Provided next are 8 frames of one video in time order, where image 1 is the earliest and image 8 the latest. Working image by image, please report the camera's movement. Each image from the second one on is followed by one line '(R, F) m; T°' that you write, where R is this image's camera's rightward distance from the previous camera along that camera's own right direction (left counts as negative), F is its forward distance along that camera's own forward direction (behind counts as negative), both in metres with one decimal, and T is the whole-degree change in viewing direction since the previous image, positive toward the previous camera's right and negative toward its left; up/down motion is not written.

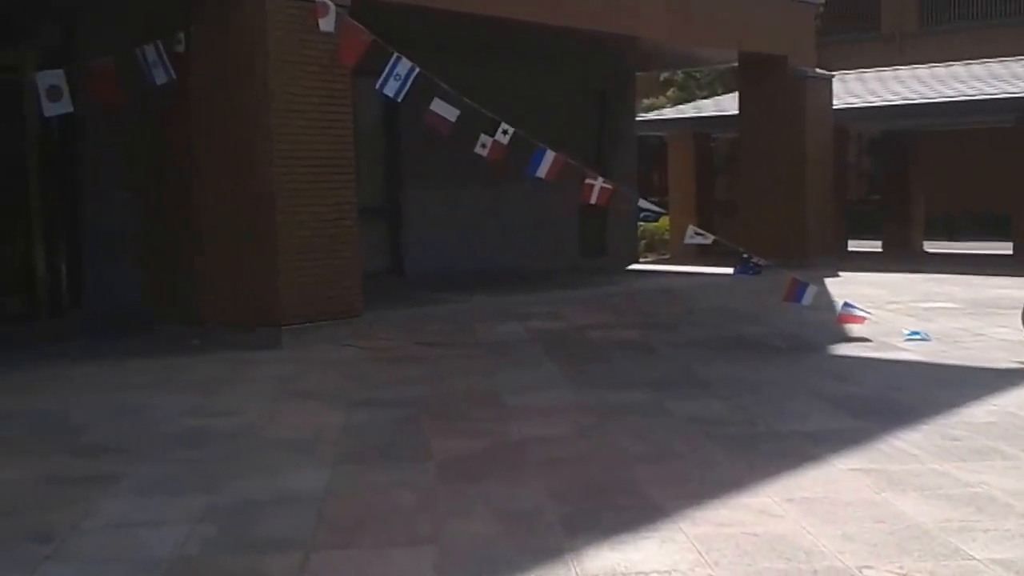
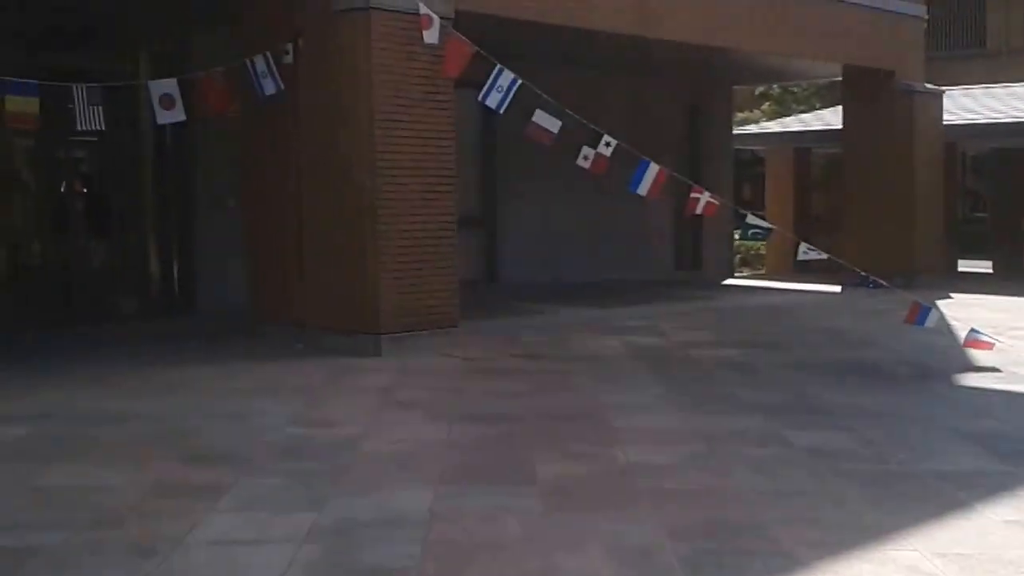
(-0.2, +0.3) m; -5°
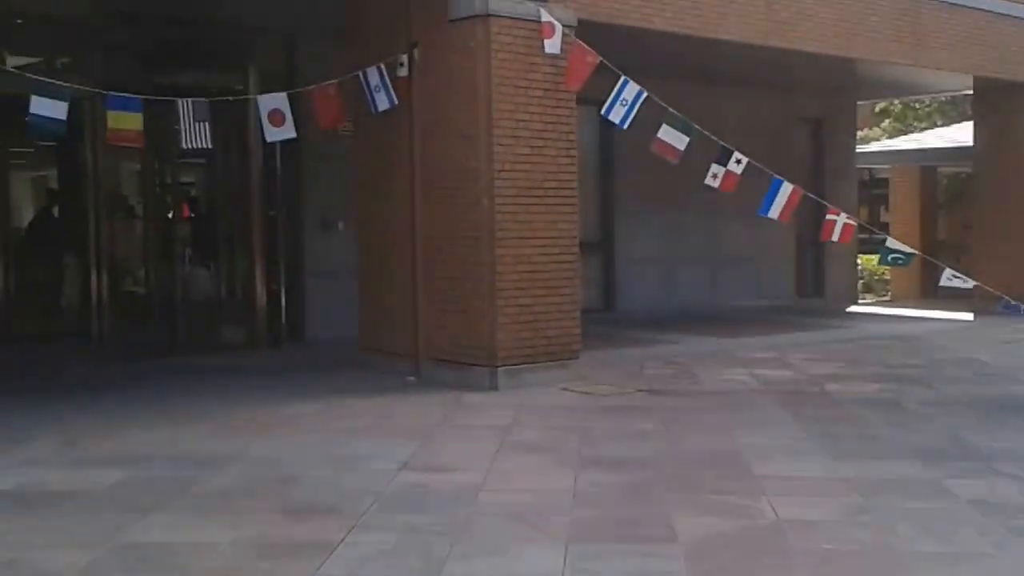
(-0.3, +0.7) m; -5°
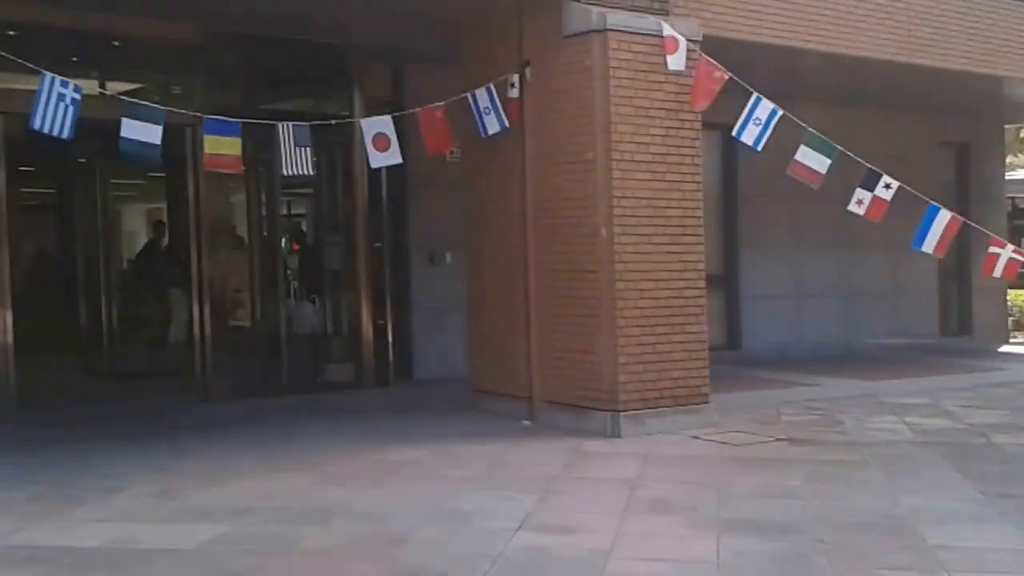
(-0.1, +0.7) m; -6°
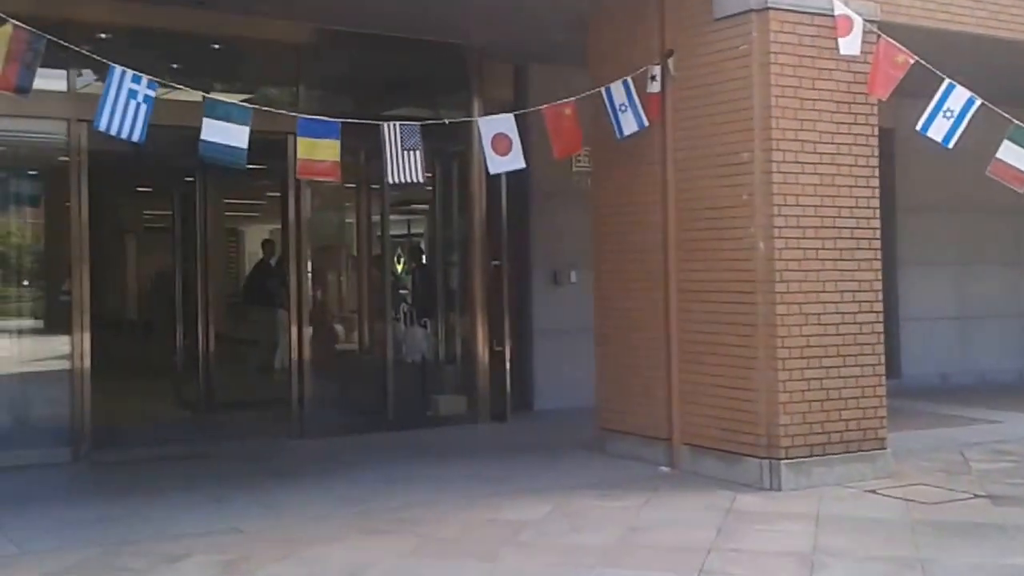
(-0.1, +1.1) m; -6°
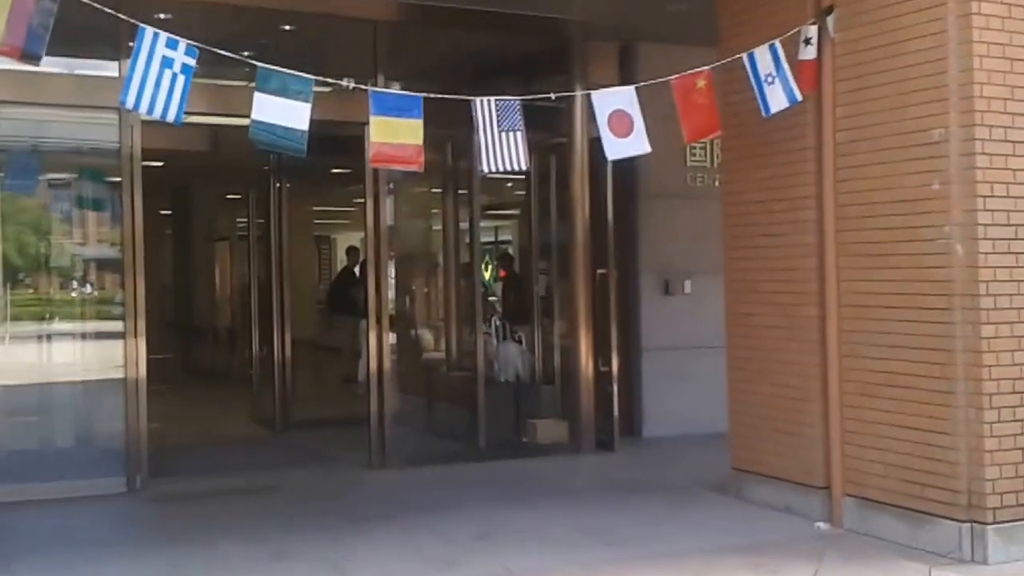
(-0.2, +1.3) m; -5°
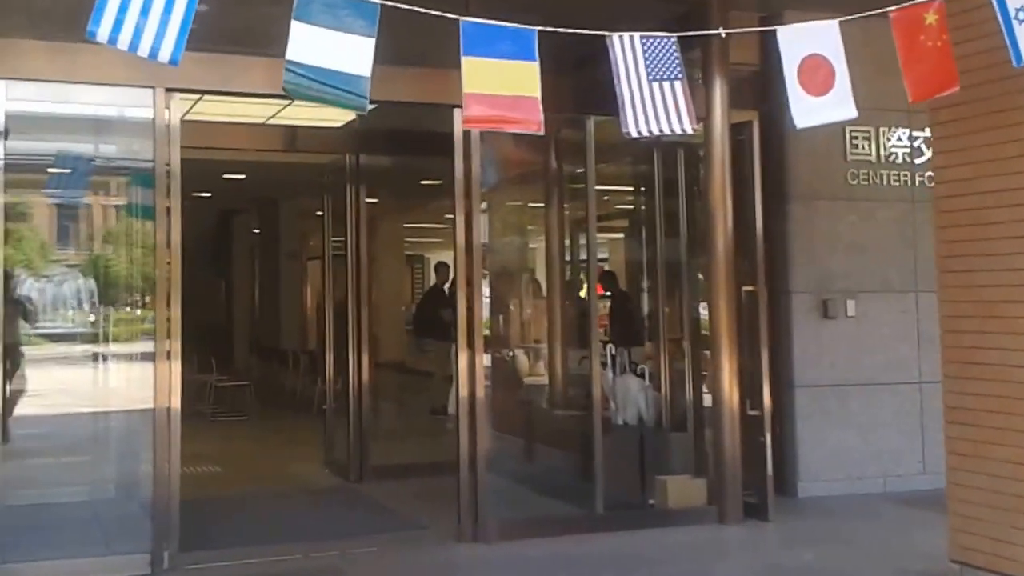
(-0.2, +1.9) m; -5°
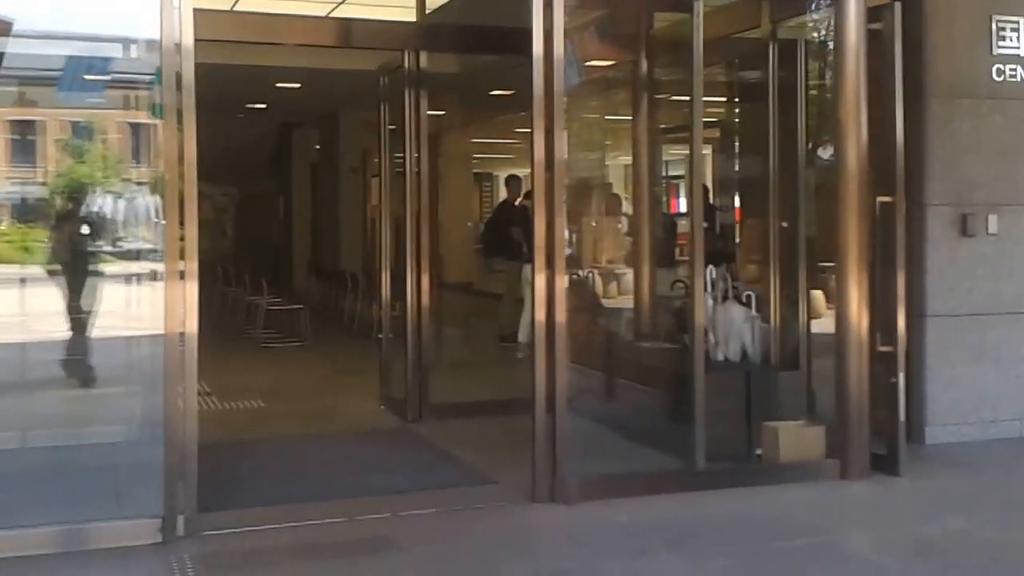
(-0.1, +1.1) m; -4°
